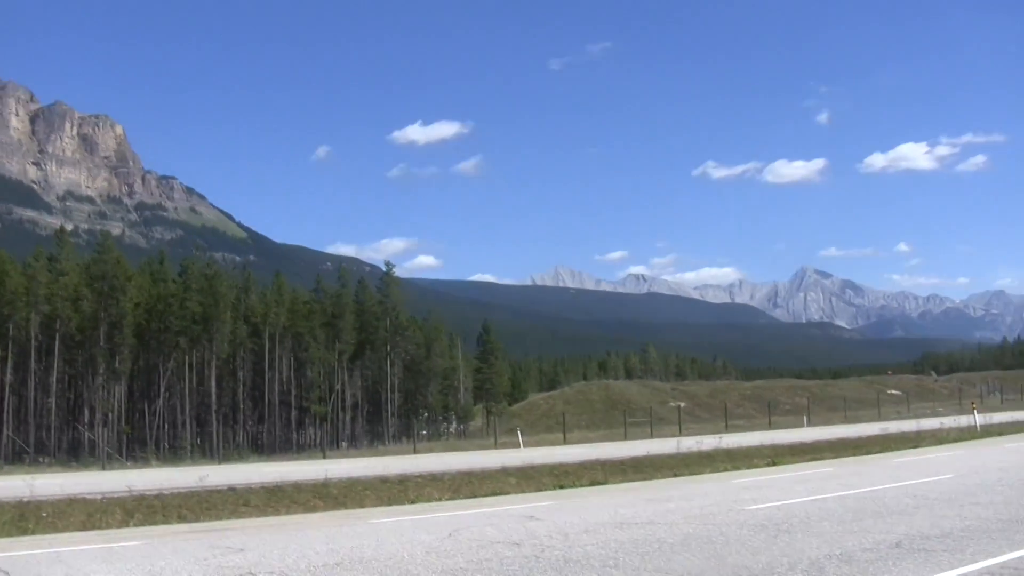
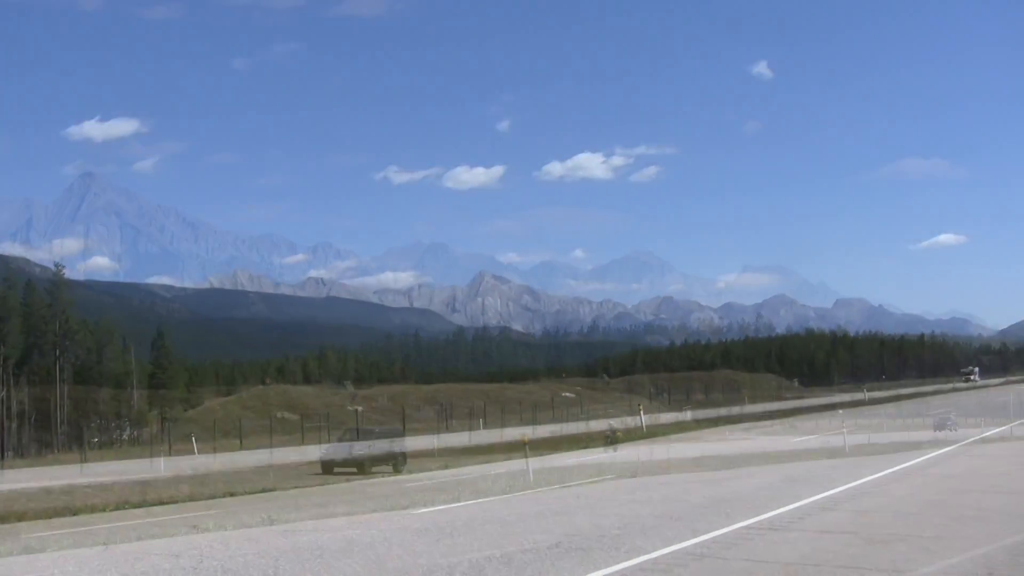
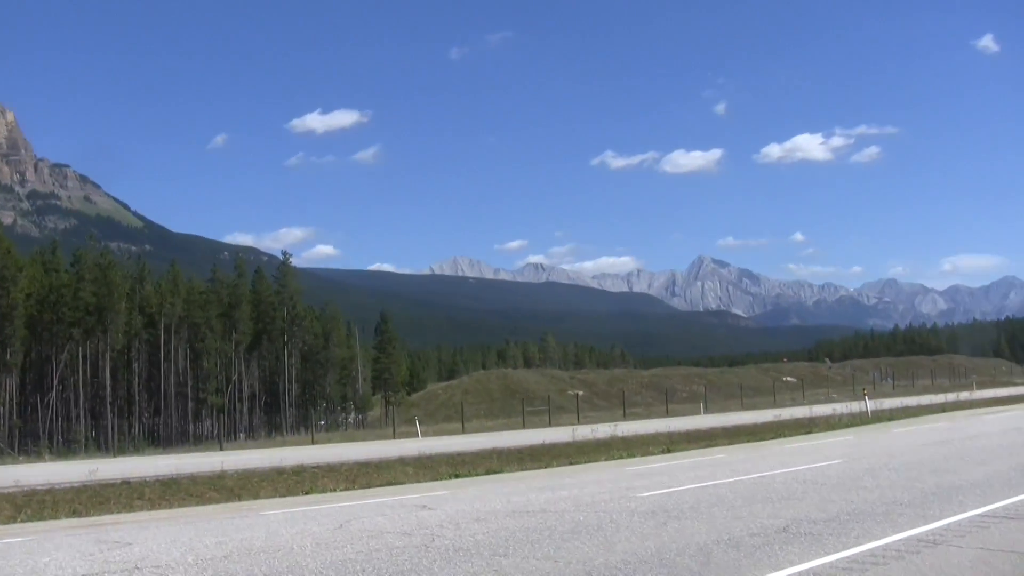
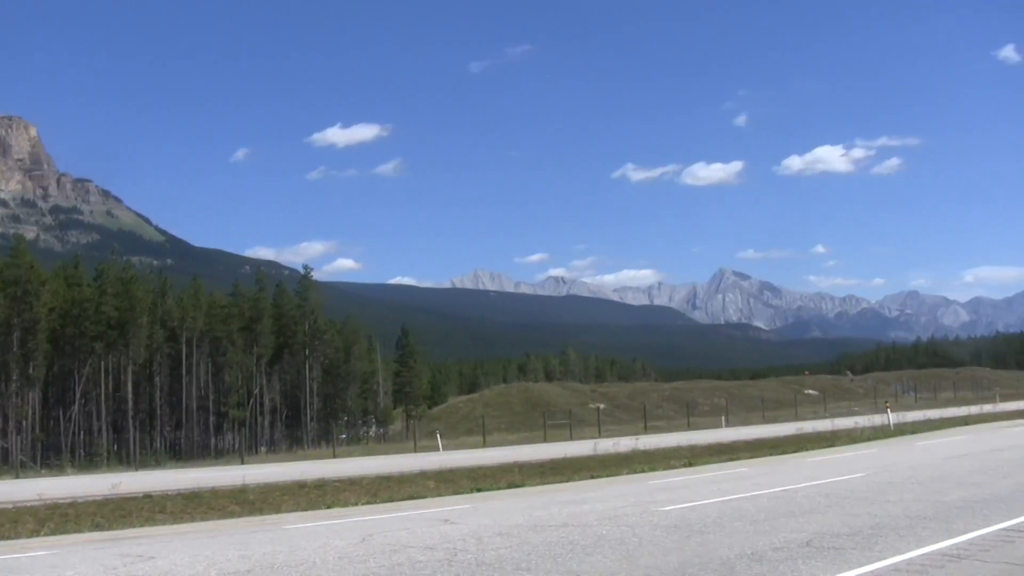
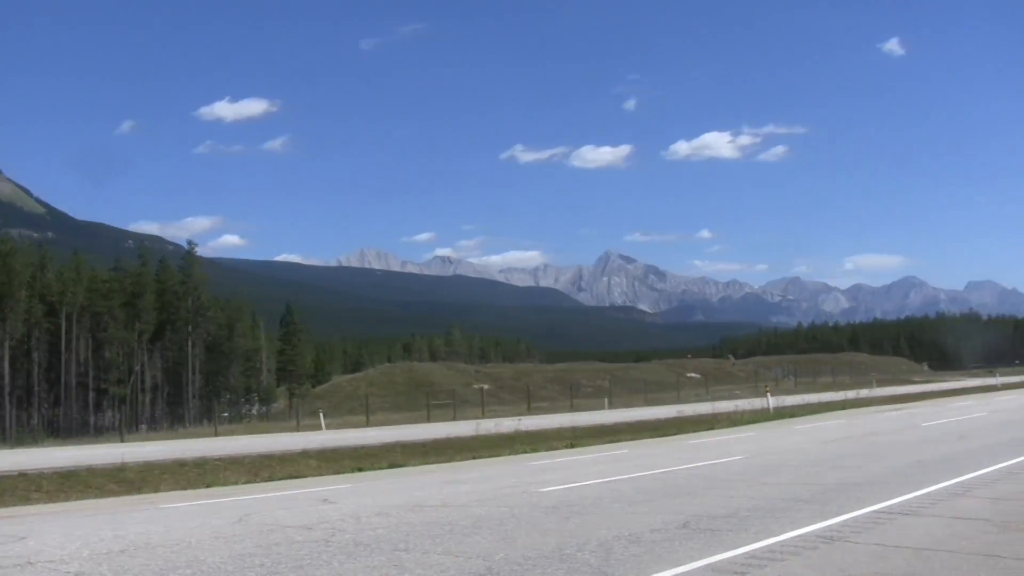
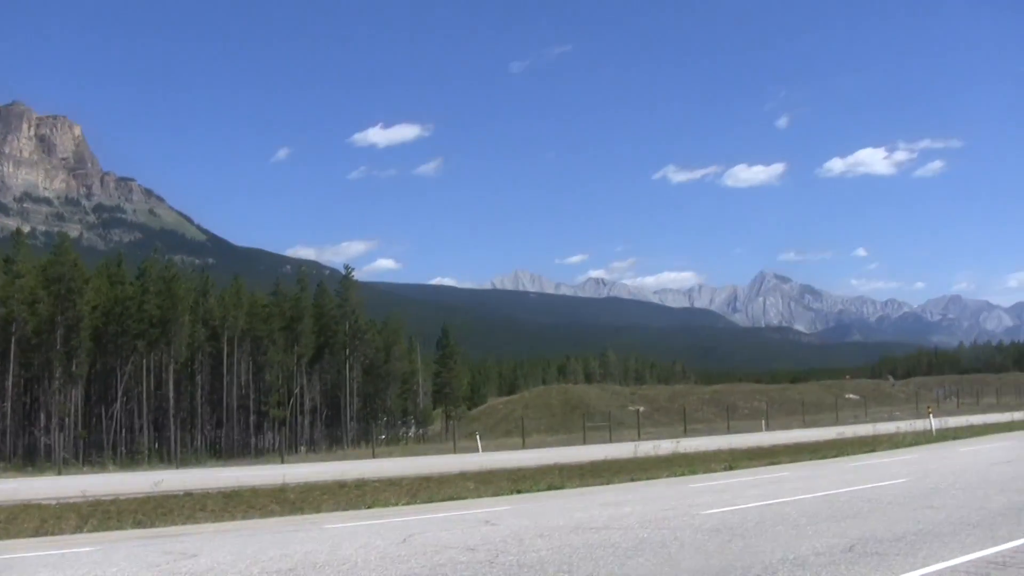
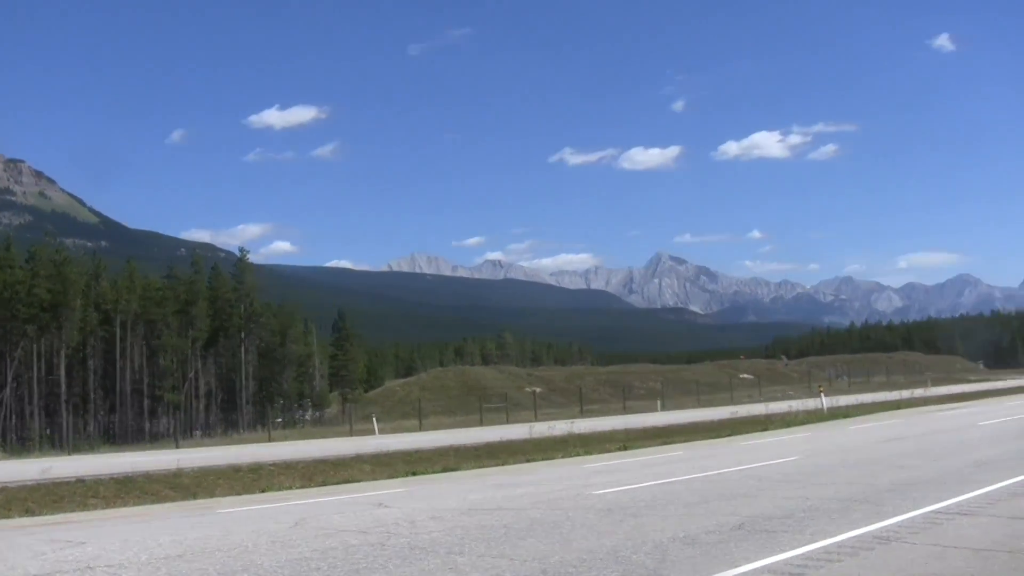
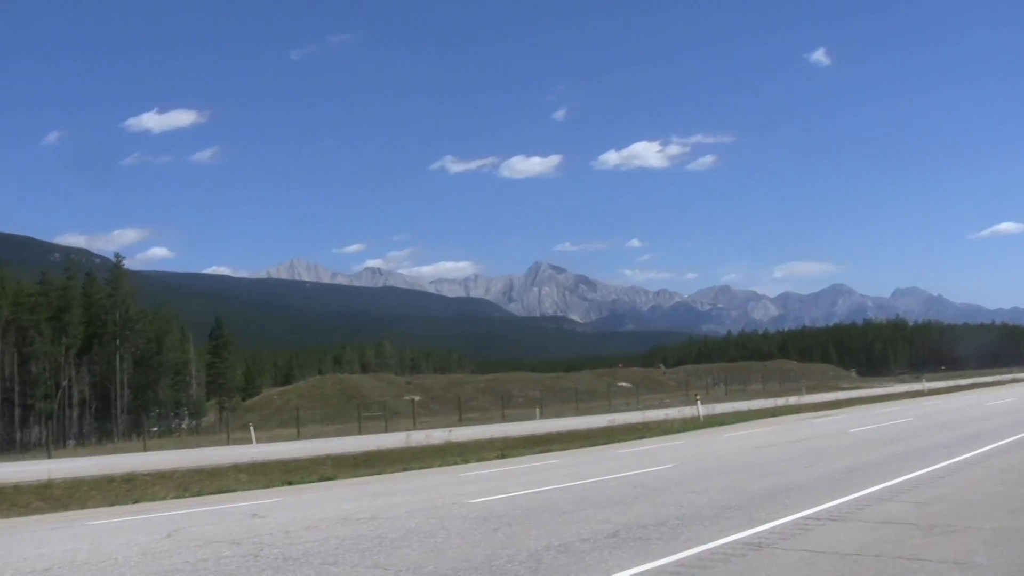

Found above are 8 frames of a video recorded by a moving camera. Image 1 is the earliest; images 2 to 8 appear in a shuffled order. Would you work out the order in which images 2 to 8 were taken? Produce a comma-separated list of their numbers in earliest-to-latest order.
6, 4, 3, 7, 5, 8, 2
